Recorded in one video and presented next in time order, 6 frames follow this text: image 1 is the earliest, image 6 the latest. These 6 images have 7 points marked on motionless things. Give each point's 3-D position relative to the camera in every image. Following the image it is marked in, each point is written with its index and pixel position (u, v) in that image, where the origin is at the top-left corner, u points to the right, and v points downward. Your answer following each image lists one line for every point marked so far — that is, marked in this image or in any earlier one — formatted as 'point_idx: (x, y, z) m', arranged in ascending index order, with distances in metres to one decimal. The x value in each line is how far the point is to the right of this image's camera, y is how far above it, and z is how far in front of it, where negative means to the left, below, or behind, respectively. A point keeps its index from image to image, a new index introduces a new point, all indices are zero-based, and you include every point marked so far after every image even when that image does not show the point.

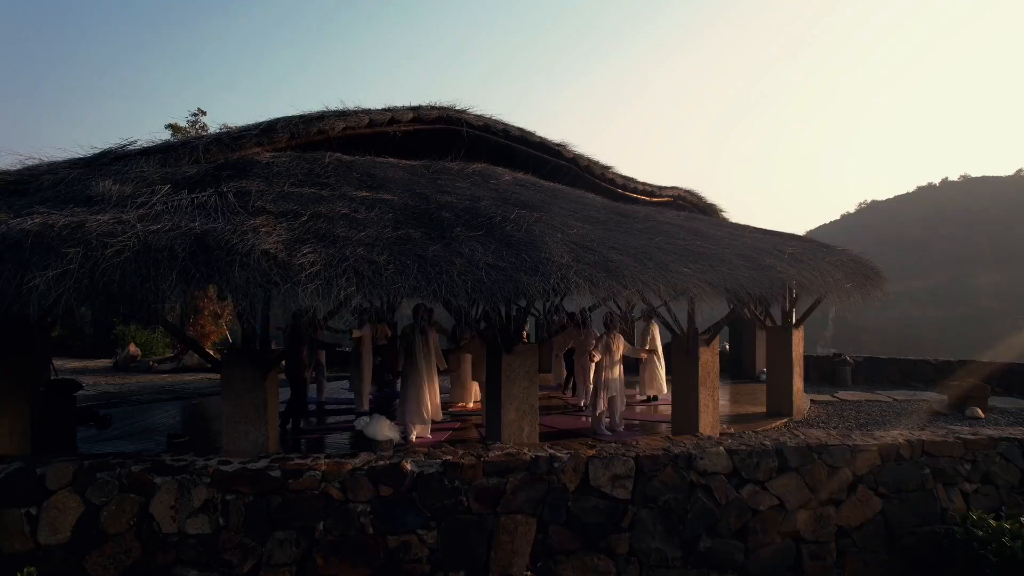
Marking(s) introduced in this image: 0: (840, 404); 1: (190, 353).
0: (+5.6, -2.0, +12.6) m
1: (-7.3, -1.5, +17.0) m
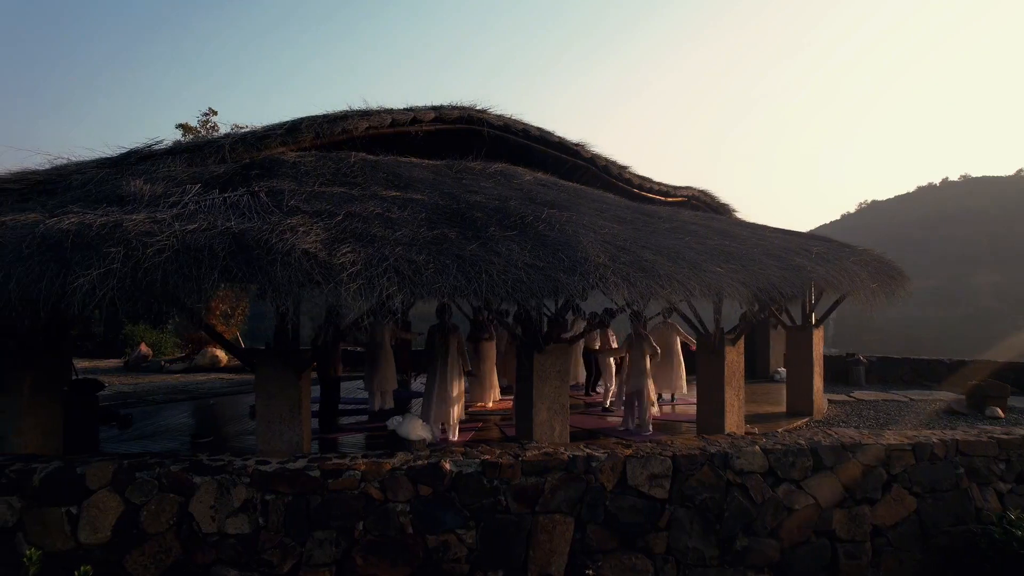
0: (+5.9, -2.0, +12.7) m
1: (-7.0, -1.5, +16.9) m
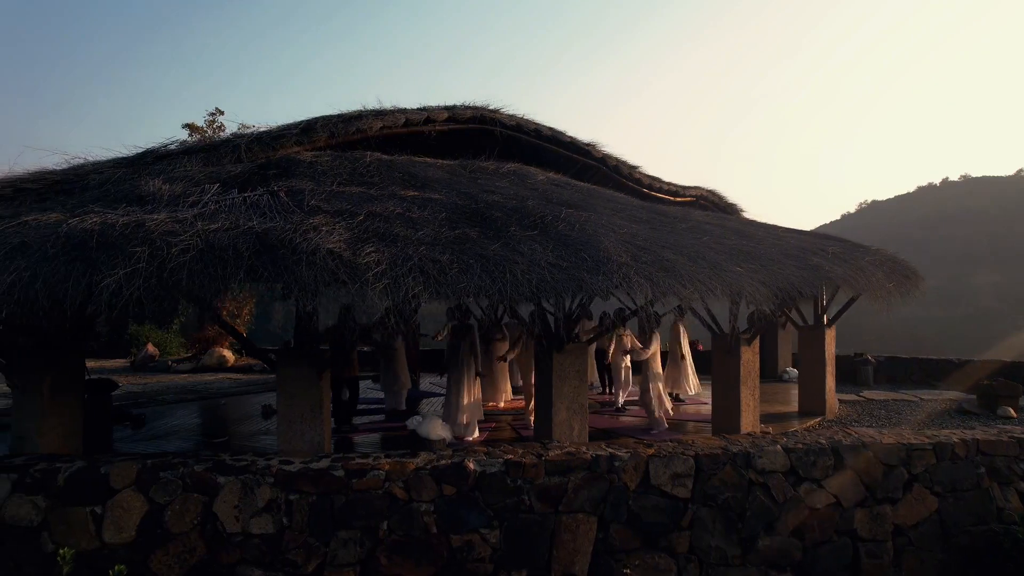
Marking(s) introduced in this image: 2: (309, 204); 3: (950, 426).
0: (+6.1, -2.0, +12.7) m
1: (-6.9, -1.5, +16.9) m
2: (-1.9, +0.8, +7.1) m
3: (+6.5, -2.1, +11.2) m
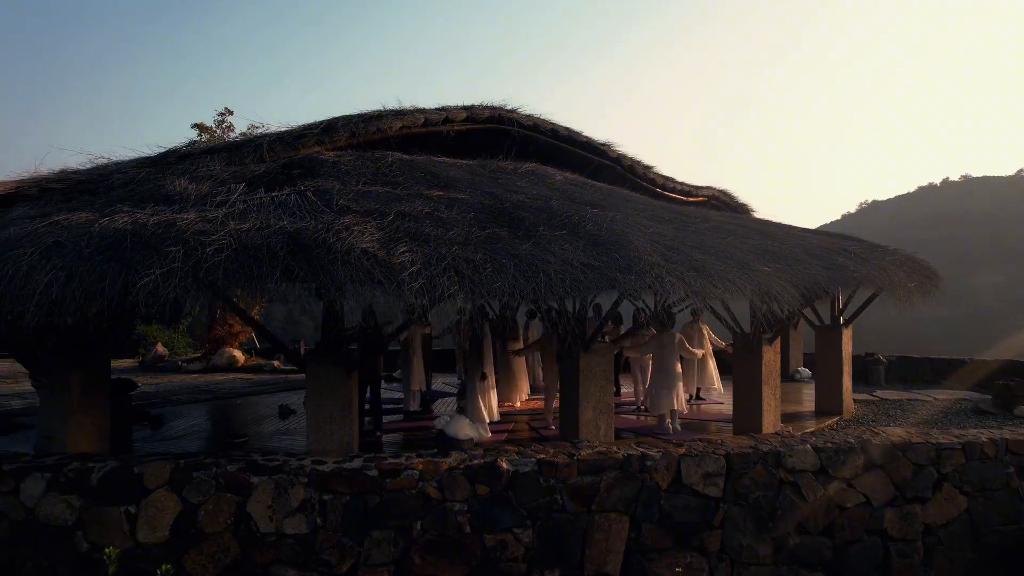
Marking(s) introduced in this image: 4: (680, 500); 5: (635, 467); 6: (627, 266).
0: (+6.3, -2.0, +12.7) m
1: (-6.6, -1.5, +16.9) m
2: (-1.6, +0.8, +7.1) m
3: (+6.8, -2.0, +11.2) m
4: (+1.5, -1.8, +6.5) m
5: (+1.1, -1.6, +6.5) m
6: (+1.0, +0.2, +6.5) m
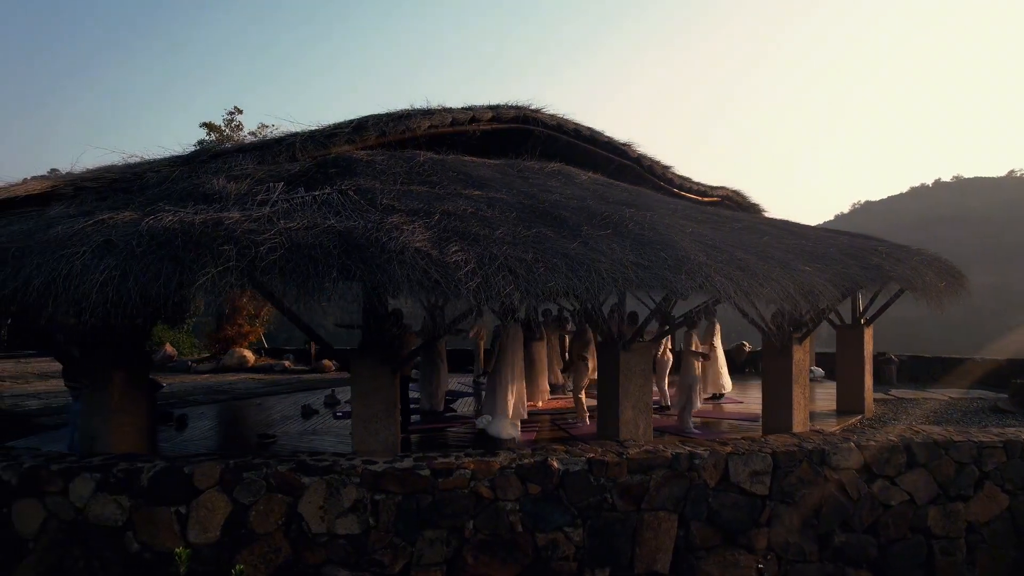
0: (+6.6, -1.9, +12.8) m
1: (-6.4, -1.5, +16.8) m
2: (-1.2, +0.8, +7.1) m
3: (+7.1, -2.0, +11.3) m
4: (+1.9, -1.8, +6.6) m
5: (+1.5, -1.5, +6.5) m
6: (+1.4, +0.2, +6.6) m
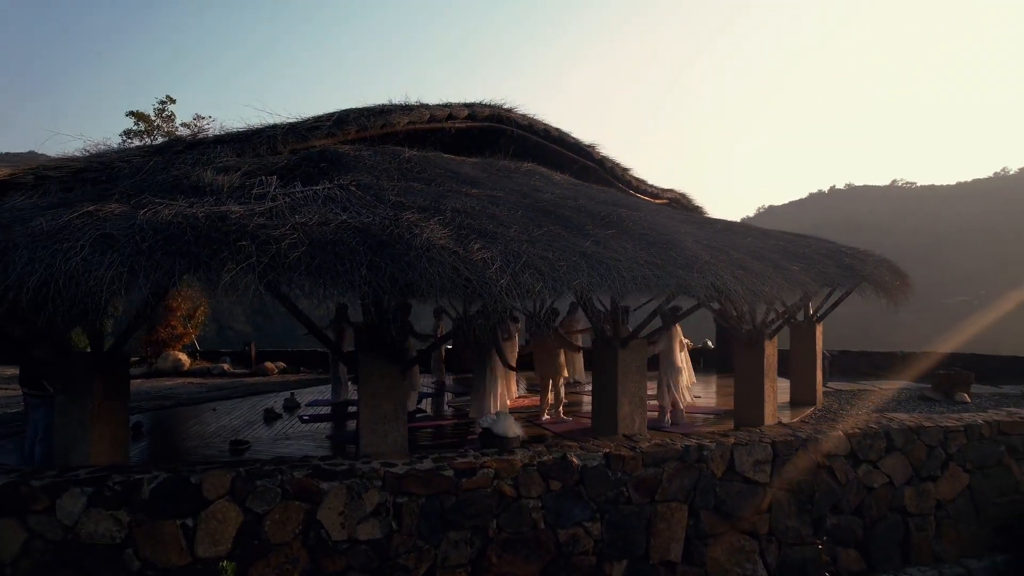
0: (+5.9, -1.9, +13.6) m
1: (-7.5, -1.5, +15.9) m
2: (-1.1, +0.8, +6.9) m
3: (+6.6, -2.0, +12.2) m
4: (+2.0, -1.8, +6.8) m
5: (+1.6, -1.5, +6.7) m
6: (+1.6, +0.2, +6.8) m
